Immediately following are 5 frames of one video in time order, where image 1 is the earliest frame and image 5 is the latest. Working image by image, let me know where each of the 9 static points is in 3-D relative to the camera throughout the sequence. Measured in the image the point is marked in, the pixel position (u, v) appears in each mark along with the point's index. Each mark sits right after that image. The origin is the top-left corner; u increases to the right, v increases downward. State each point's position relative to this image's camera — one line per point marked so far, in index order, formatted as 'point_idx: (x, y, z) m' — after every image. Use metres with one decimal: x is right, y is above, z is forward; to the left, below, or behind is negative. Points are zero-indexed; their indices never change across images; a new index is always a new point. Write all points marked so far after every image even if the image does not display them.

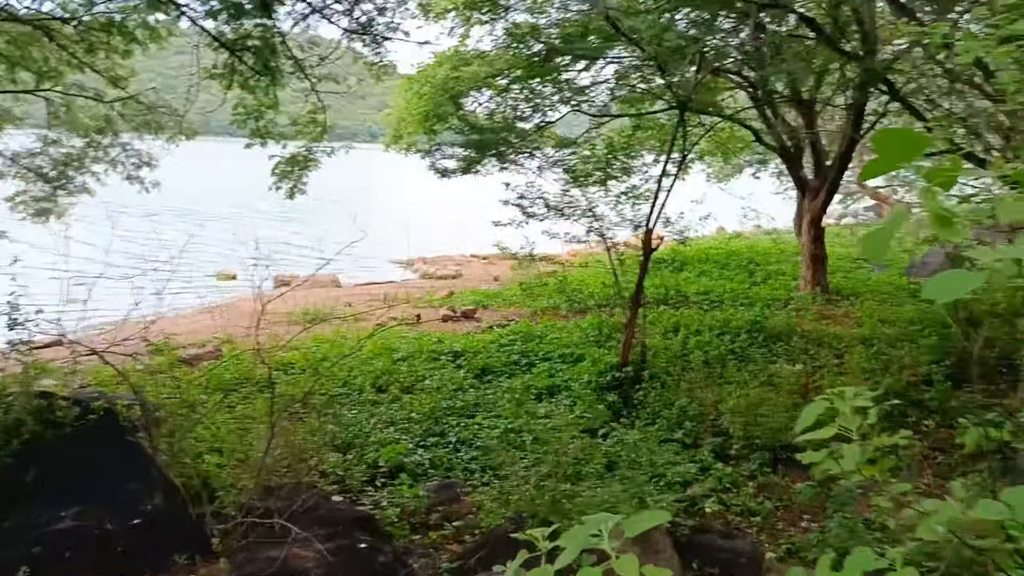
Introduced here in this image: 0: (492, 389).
0: (-0.2, -0.9, +7.1) m
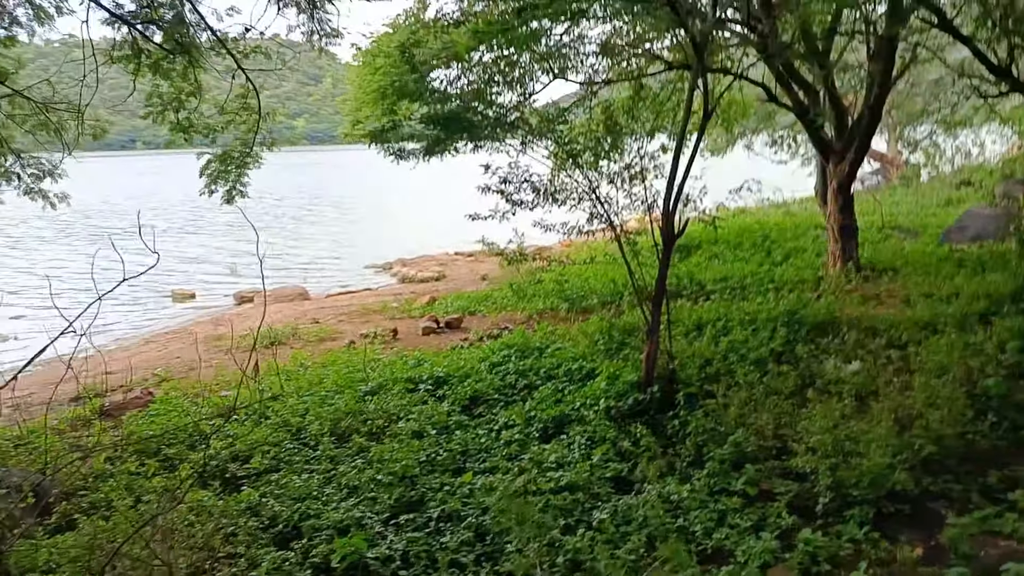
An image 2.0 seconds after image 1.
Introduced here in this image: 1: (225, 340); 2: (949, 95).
0: (-0.2, -0.9, +5.6) m
1: (-3.3, -0.6, +9.7) m
2: (+6.6, +2.9, +12.6) m
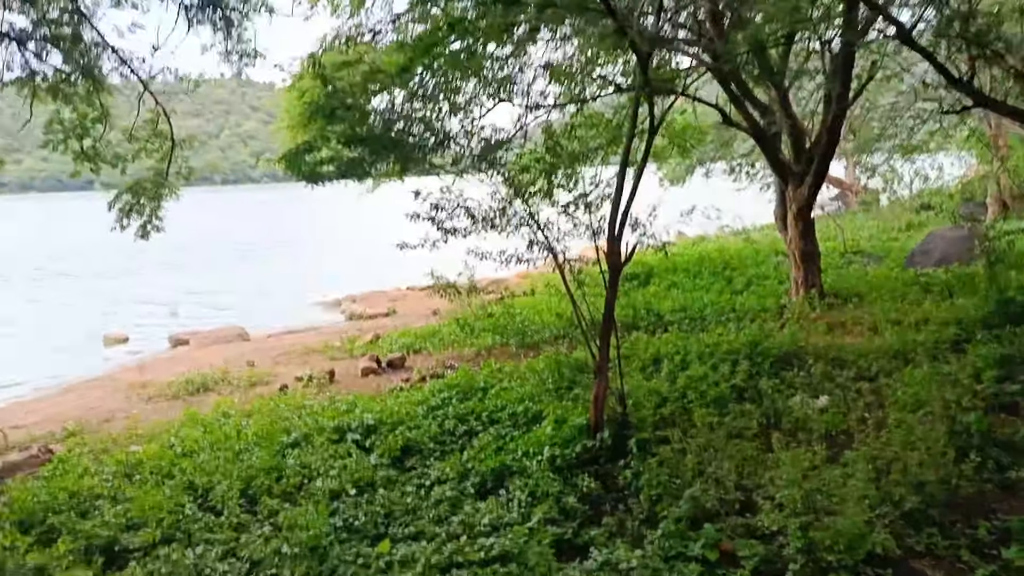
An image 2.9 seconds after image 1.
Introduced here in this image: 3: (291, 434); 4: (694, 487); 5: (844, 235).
0: (-0.6, -1.2, +5.0) m
1: (-3.9, -1.1, +9.0) m
2: (+5.8, +2.5, +12.3) m
3: (-1.6, -1.1, +6.0) m
4: (+0.9, -1.0, +4.3) m
5: (+5.9, +0.9, +14.8) m
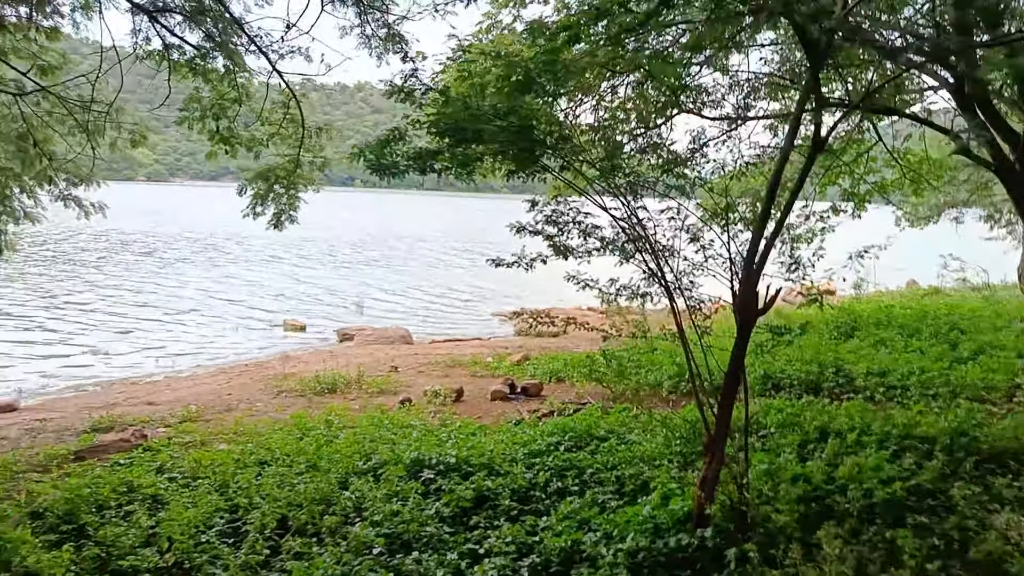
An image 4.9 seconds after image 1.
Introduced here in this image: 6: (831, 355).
0: (-0.2, -1.3, +4.1) m
1: (-2.4, -1.0, +8.9) m
2: (+8.2, +1.4, +9.6) m
3: (-0.9, -1.1, +5.4) m
4: (+1.1, -1.3, +3.0) m
5: (+8.7, -0.2, +11.9) m
6: (+3.4, -0.7, +8.8) m
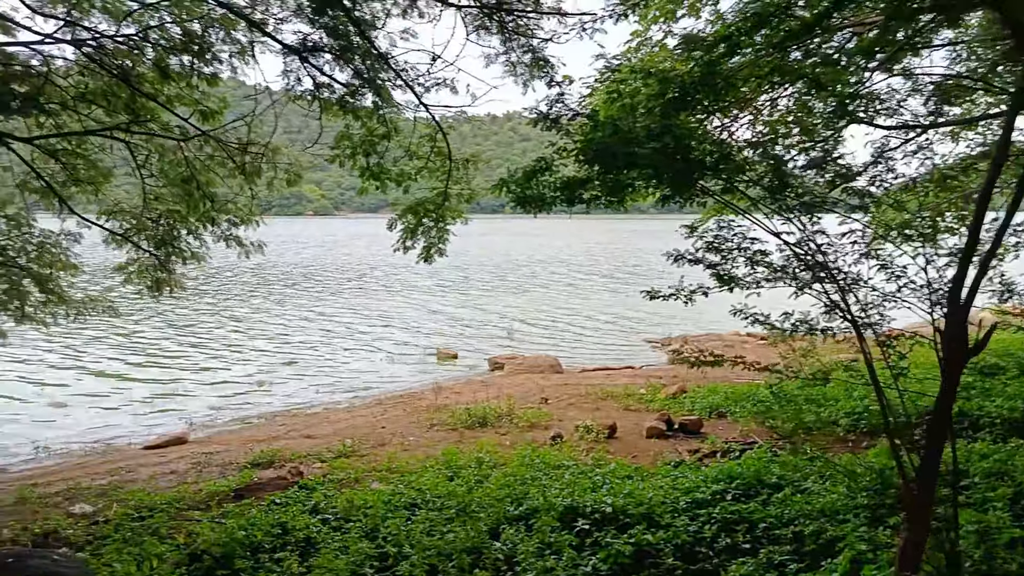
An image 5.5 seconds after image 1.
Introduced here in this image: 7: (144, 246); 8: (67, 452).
0: (+0.5, -1.5, +3.7) m
1: (-0.8, -1.3, +8.8) m
2: (+9.7, +1.2, +7.7) m
3: (0.0, -1.3, +5.1) m
4: (+1.6, -1.4, +2.5) m
5: (+10.7, -0.4, +9.9) m
6: (+4.9, -0.9, +7.8) m
7: (-3.0, +0.3, +6.9) m
8: (-4.4, -1.6, +8.2) m
